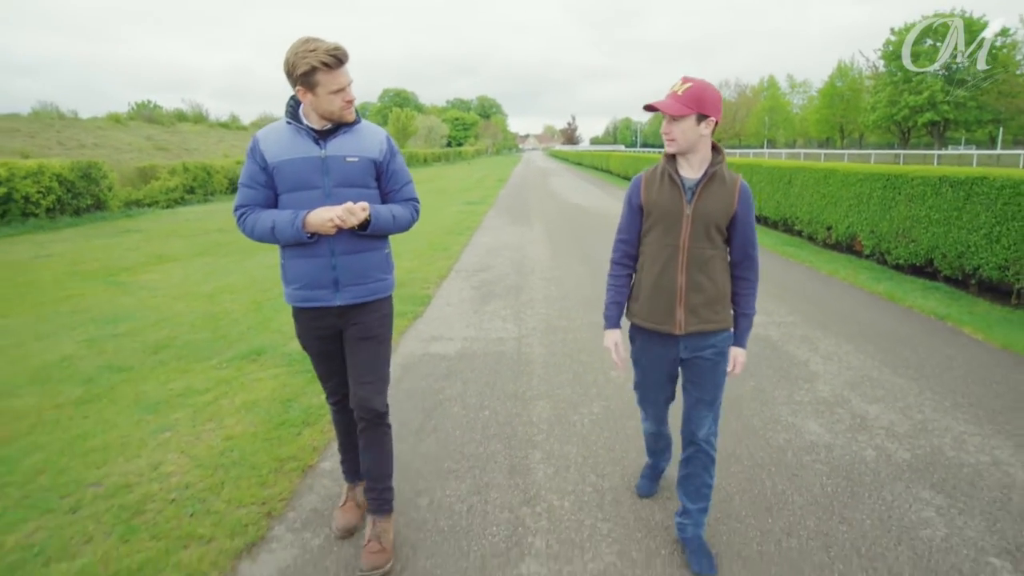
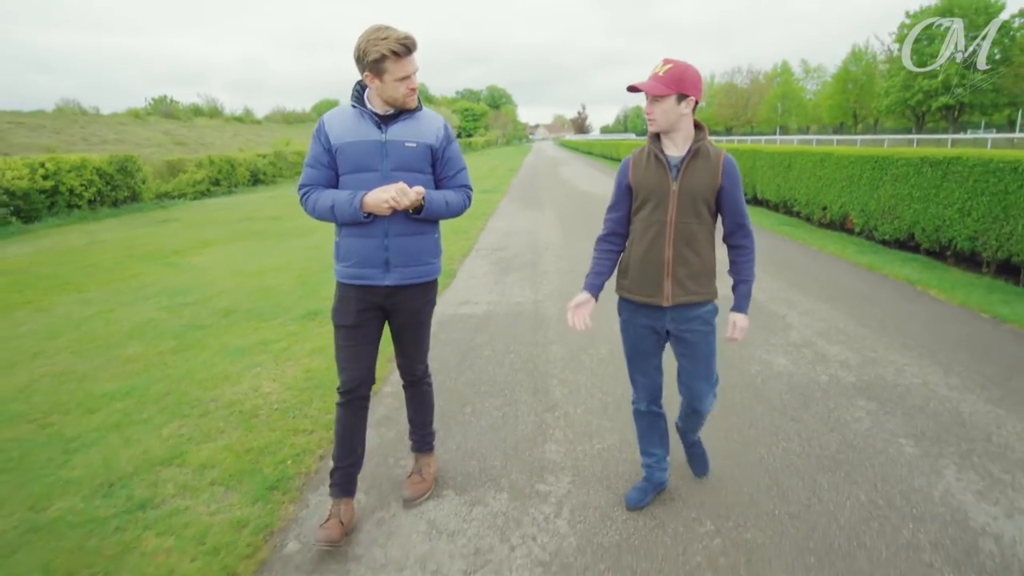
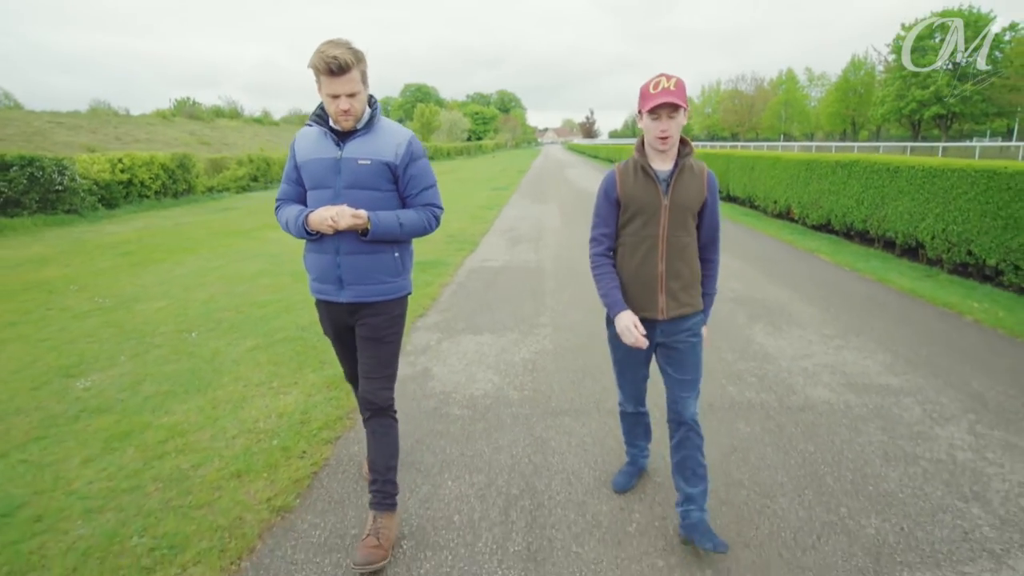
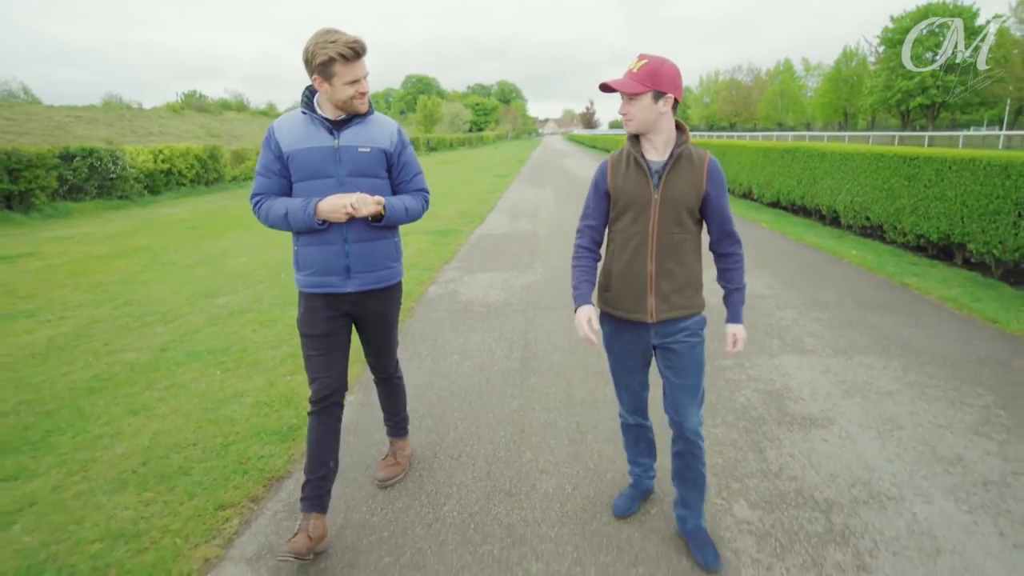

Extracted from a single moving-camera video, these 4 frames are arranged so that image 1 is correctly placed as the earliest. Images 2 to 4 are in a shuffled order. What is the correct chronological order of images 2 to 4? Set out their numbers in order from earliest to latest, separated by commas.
2, 3, 4
